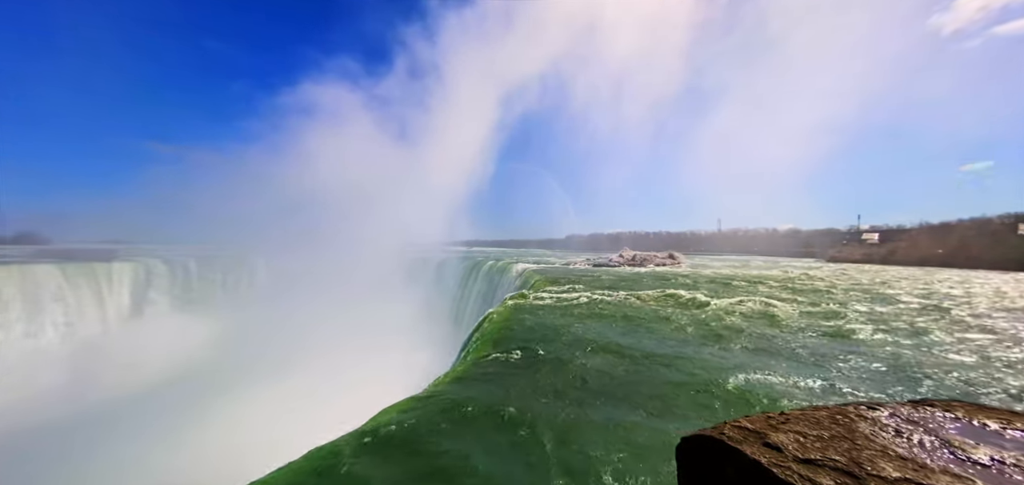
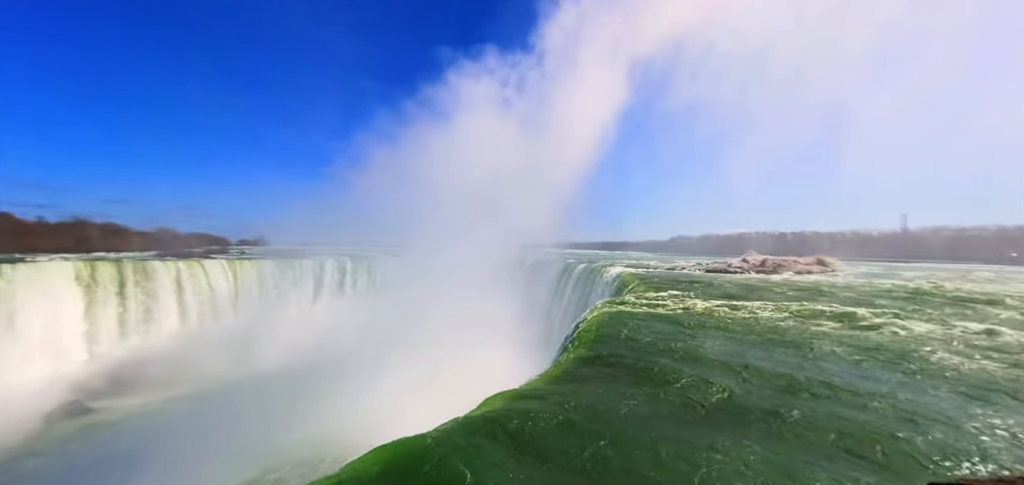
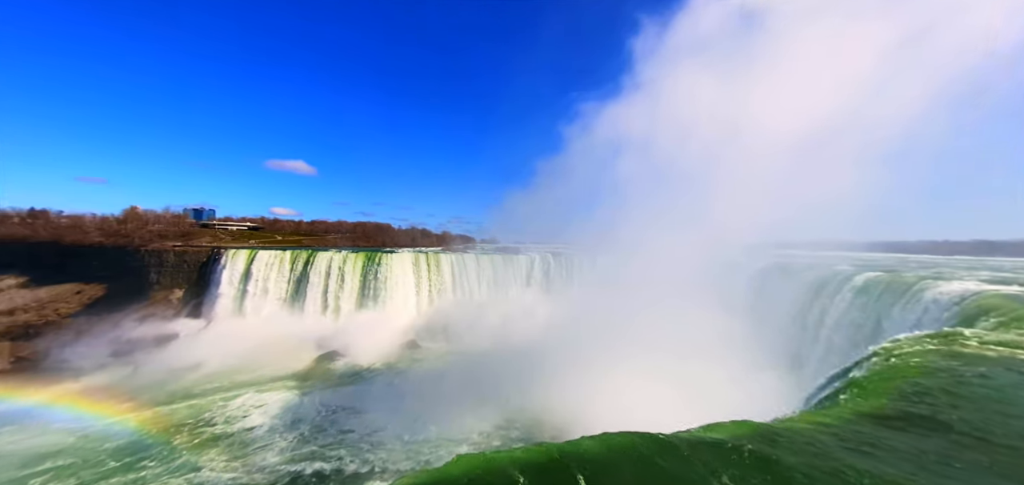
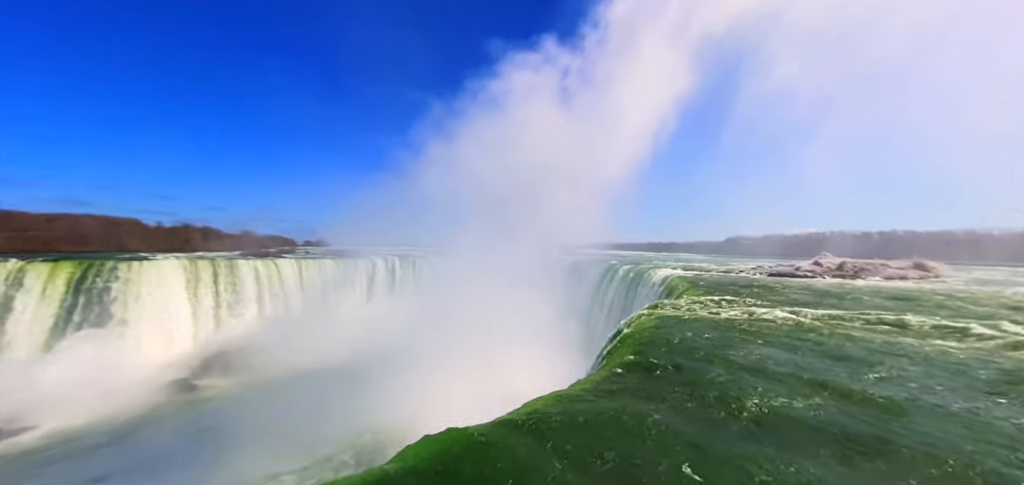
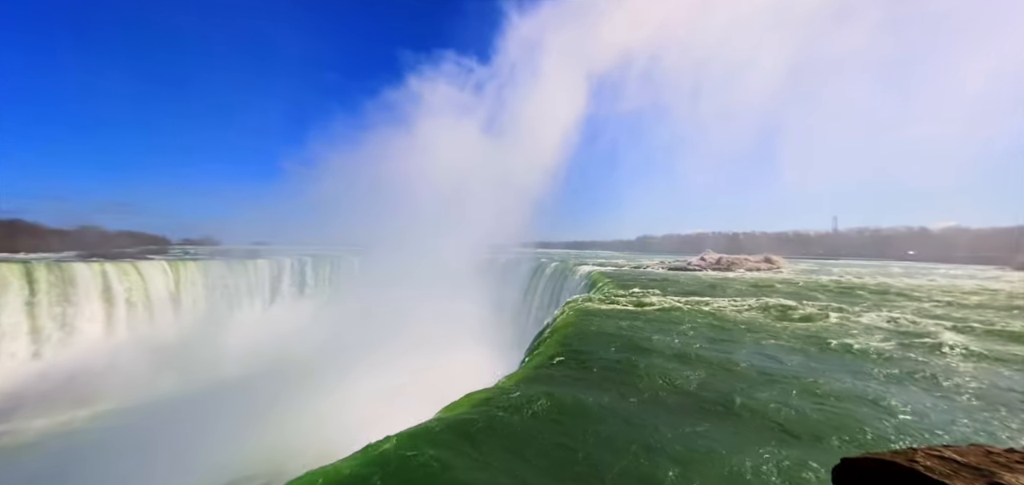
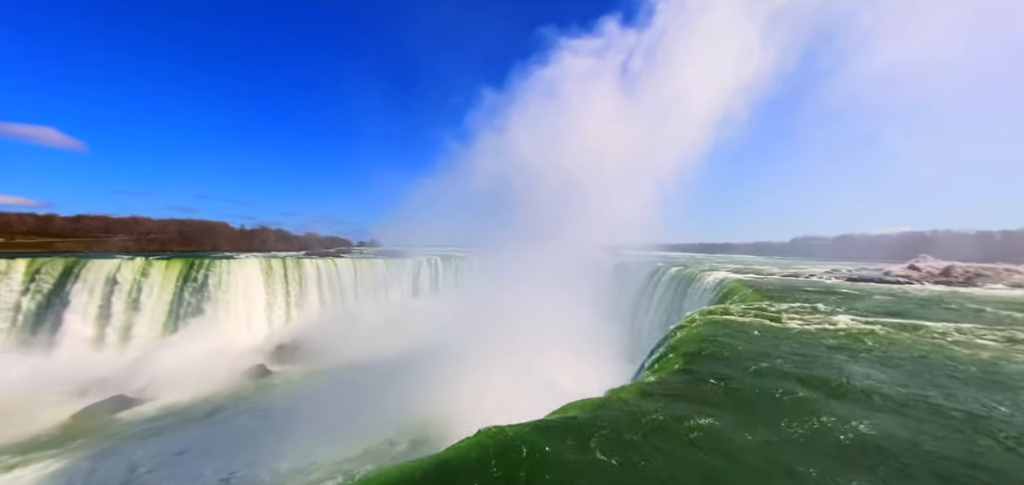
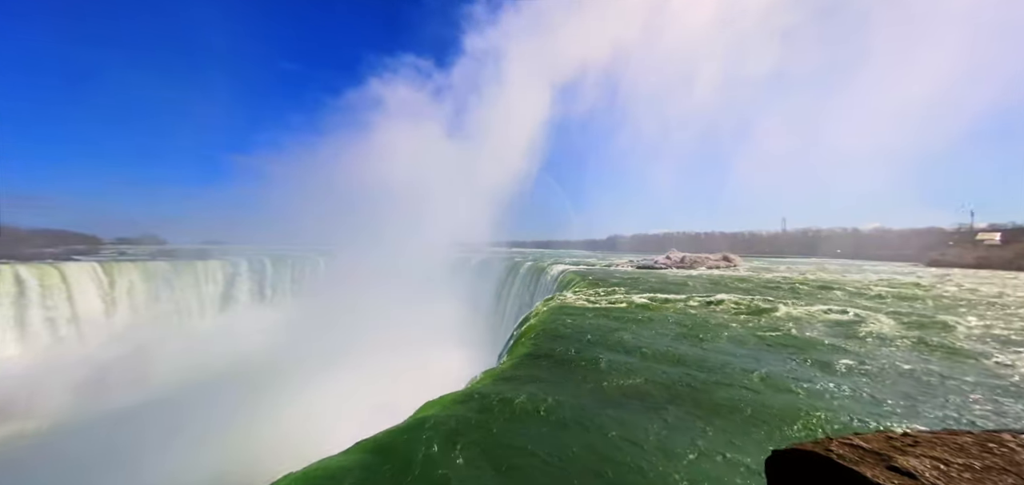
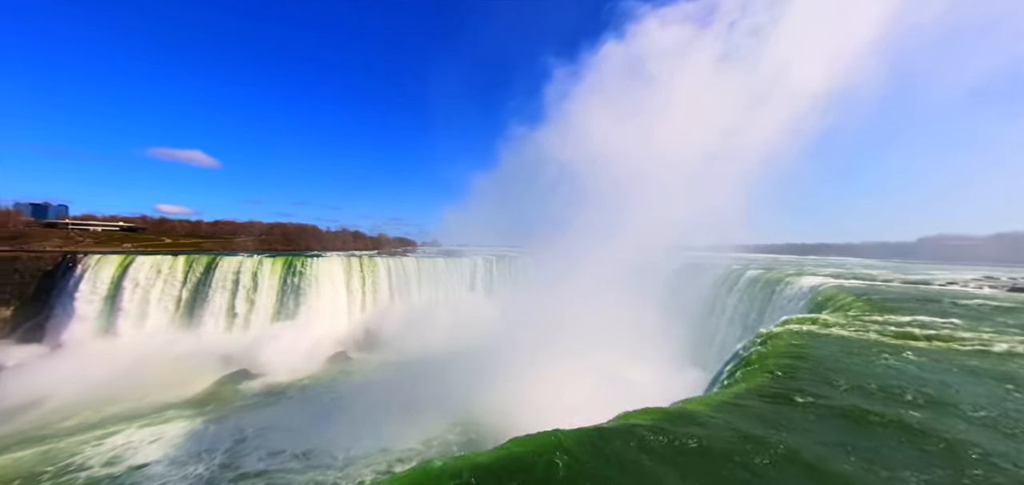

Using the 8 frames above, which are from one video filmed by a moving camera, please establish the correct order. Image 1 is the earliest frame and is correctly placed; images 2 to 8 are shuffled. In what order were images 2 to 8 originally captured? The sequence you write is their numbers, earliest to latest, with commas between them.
7, 5, 2, 4, 6, 8, 3
